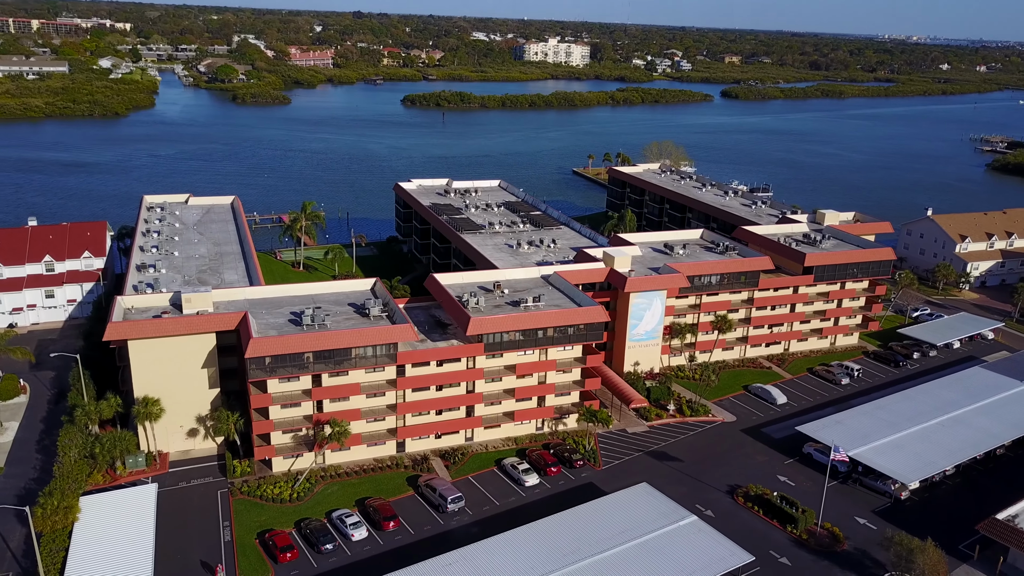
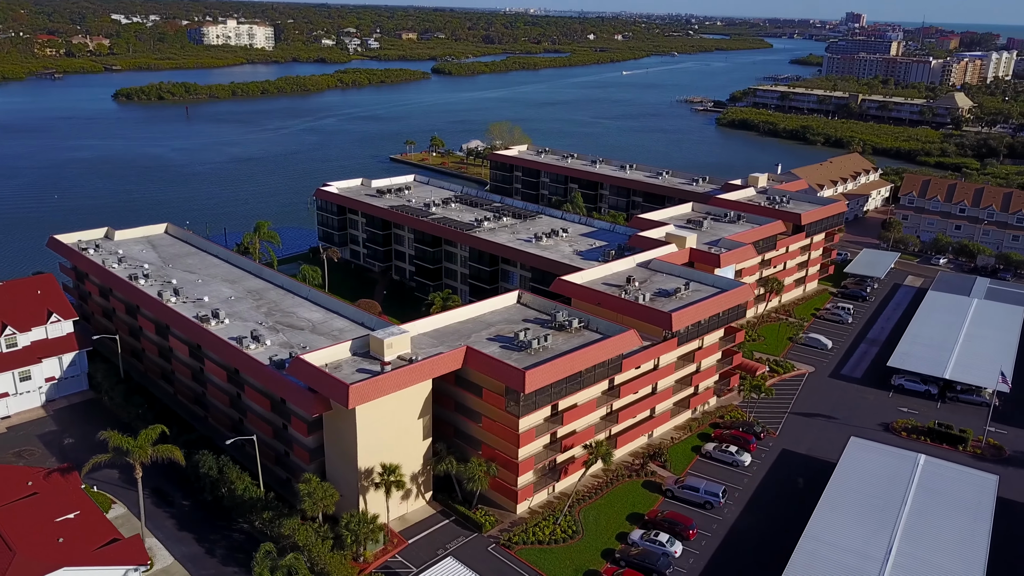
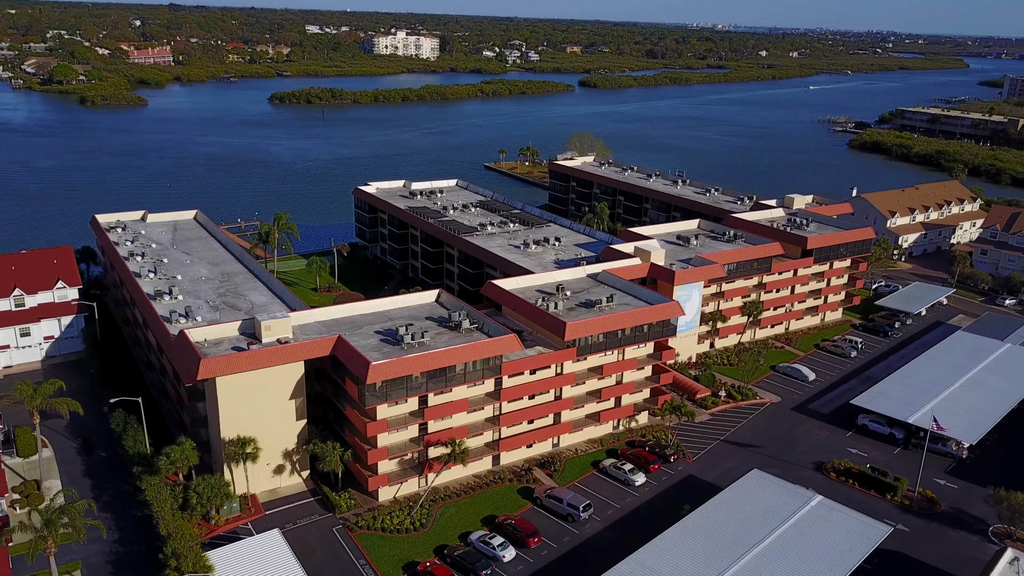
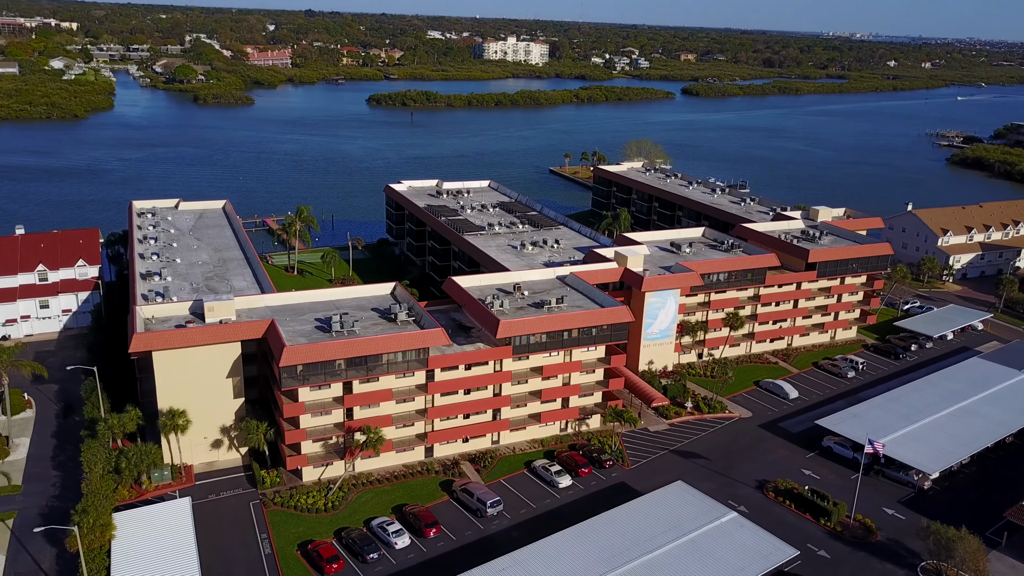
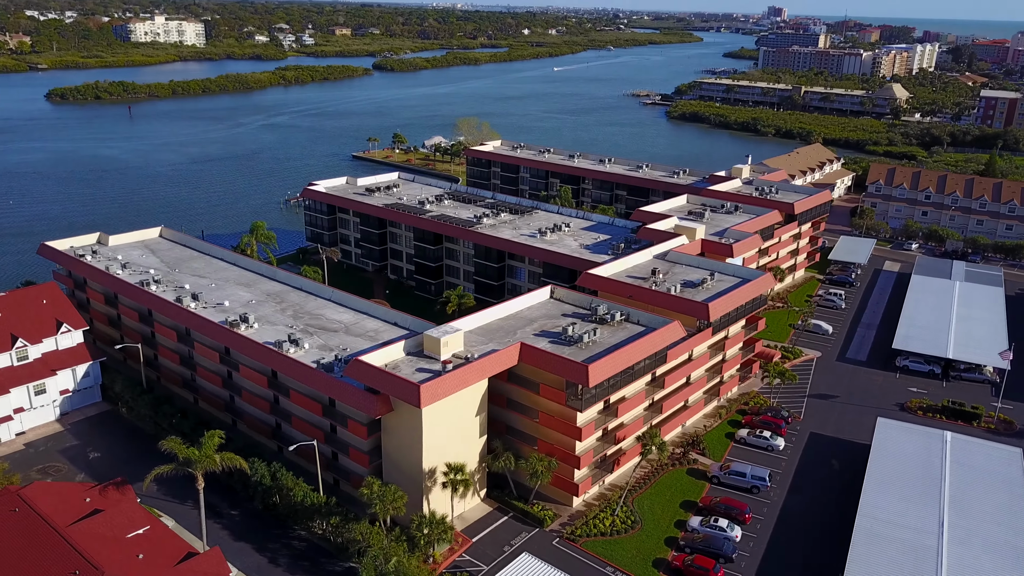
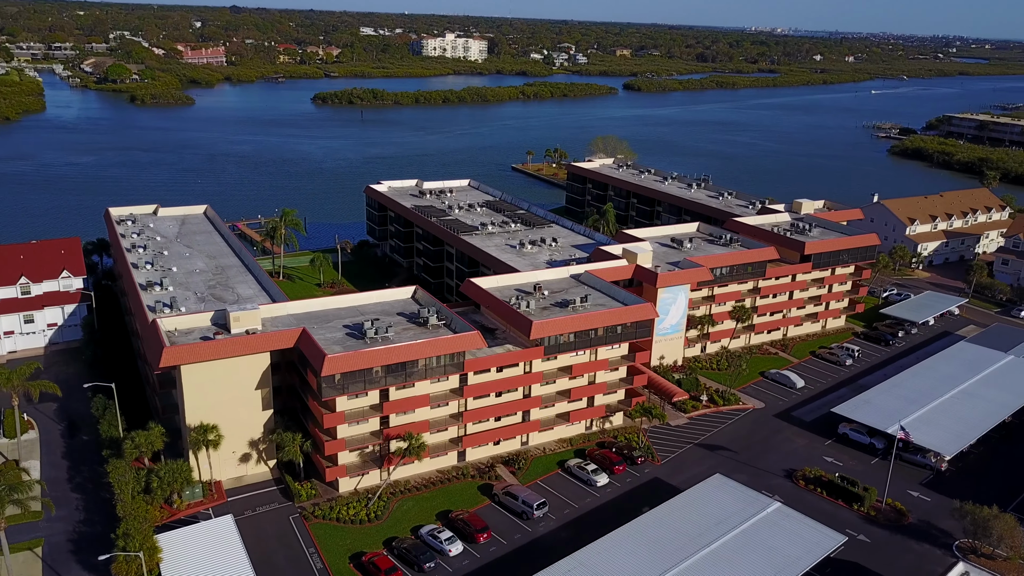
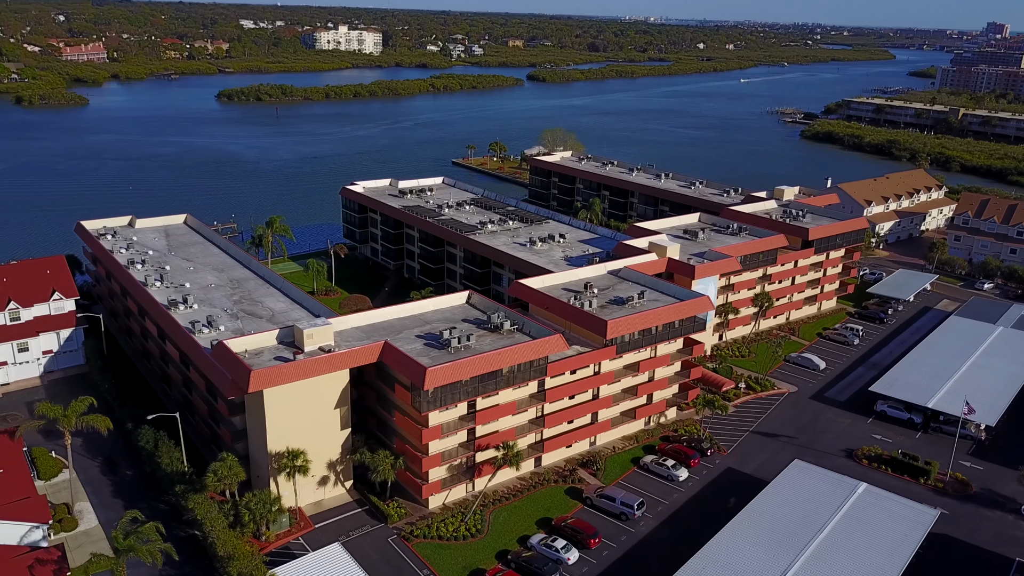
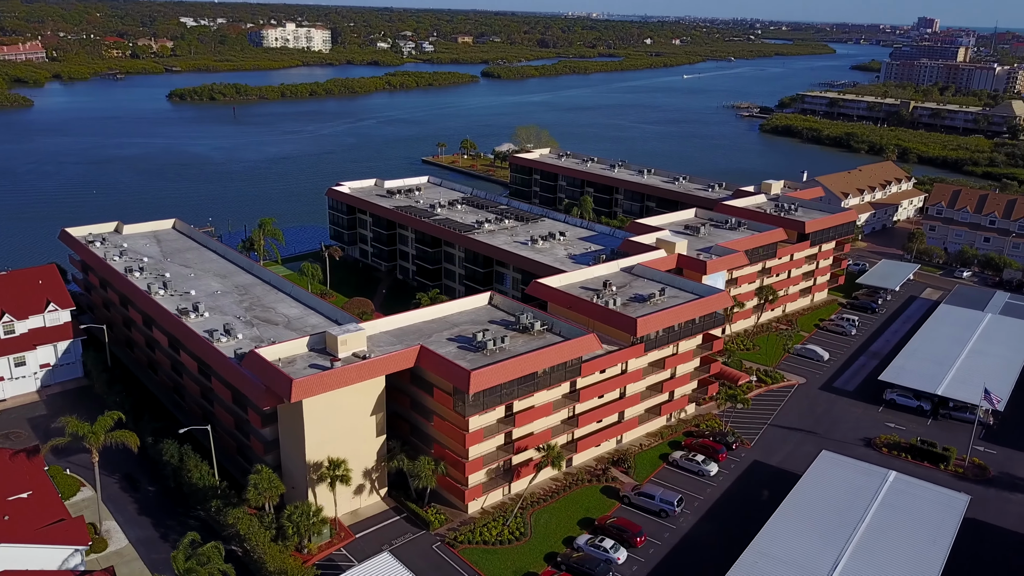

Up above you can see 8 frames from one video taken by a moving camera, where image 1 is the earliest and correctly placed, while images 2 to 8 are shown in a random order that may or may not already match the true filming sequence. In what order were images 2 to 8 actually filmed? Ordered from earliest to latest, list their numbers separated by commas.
4, 6, 3, 7, 8, 2, 5
